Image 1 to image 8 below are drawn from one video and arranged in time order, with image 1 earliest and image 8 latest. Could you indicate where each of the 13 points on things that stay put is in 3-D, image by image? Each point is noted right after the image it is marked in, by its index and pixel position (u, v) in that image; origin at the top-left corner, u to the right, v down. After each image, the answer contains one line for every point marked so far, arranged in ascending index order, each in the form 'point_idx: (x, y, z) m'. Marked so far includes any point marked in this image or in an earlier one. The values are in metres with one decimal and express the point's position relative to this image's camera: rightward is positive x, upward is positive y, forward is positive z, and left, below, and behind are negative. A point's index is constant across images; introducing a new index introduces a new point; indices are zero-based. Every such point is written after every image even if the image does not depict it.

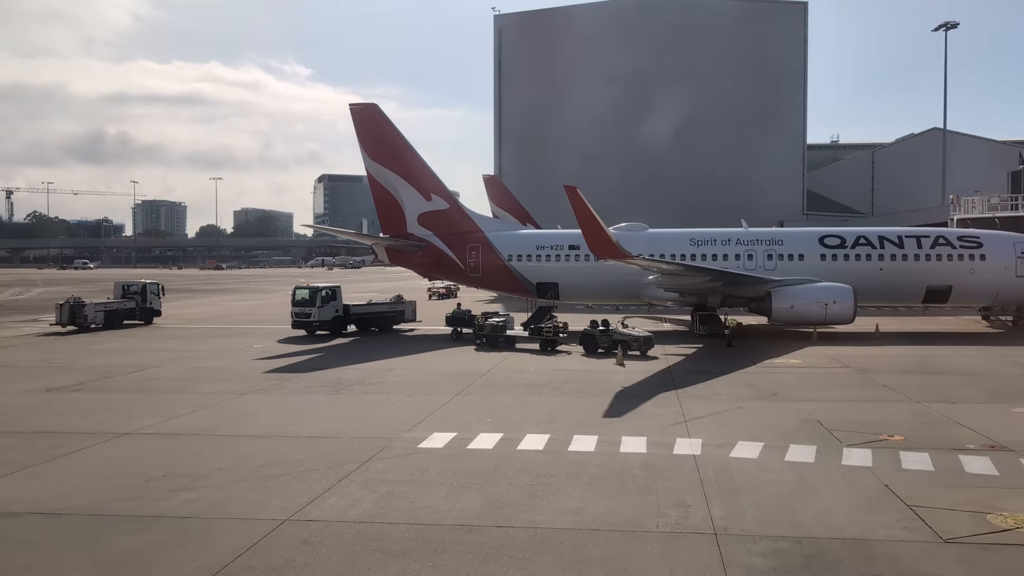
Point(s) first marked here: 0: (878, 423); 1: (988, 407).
0: (+4.4, -1.6, +11.4) m
1: (+6.4, -1.6, +12.8) m
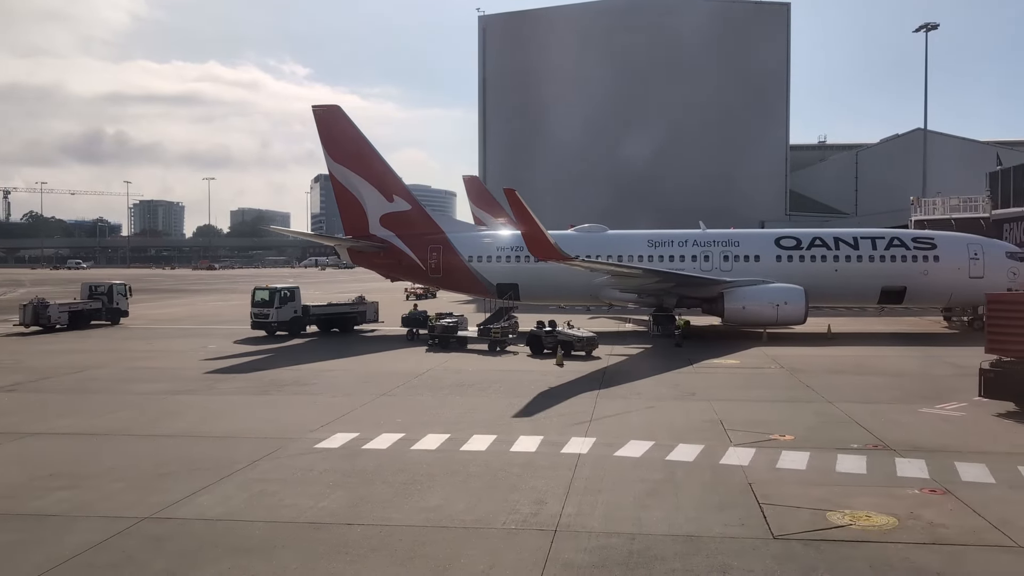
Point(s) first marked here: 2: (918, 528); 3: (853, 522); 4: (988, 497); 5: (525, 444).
0: (+3.2, -1.7, +11.6) m
1: (+5.3, -1.6, +13.0) m
2: (+3.0, -1.8, +7.1) m
3: (+2.6, -1.8, +7.2) m
4: (+4.0, -1.8, +8.1) m
5: (+0.1, -1.7, +10.5) m
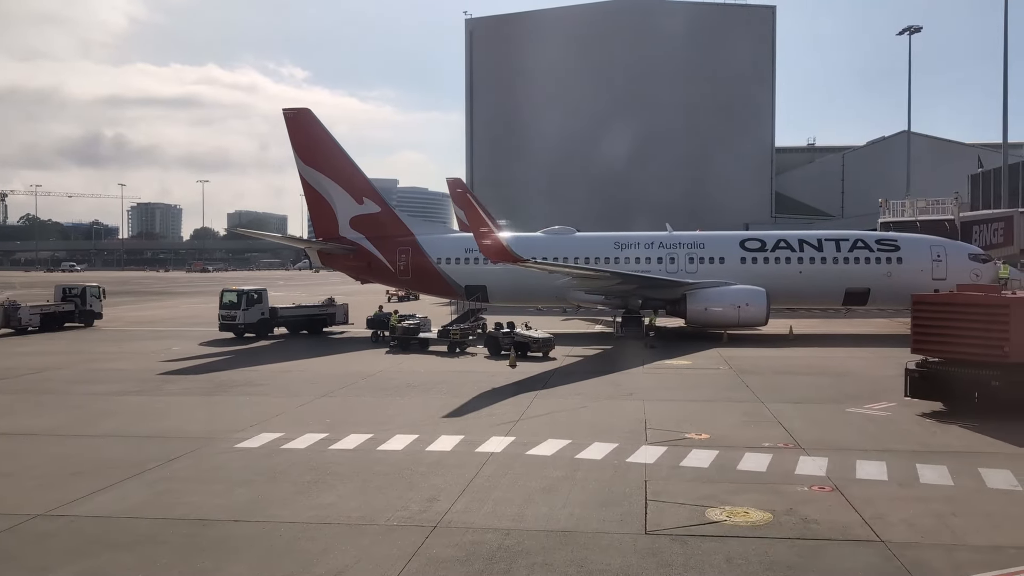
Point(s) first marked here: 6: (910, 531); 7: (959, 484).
0: (+2.3, -1.7, +11.8) m
1: (+4.3, -1.7, +13.1) m
2: (+2.1, -1.8, +7.2) m
3: (+1.7, -1.8, +7.4) m
4: (+3.1, -1.8, +8.2) m
5: (-0.8, -1.7, +10.7) m
6: (+2.9, -1.8, +7.0) m
7: (+4.0, -1.8, +8.5) m
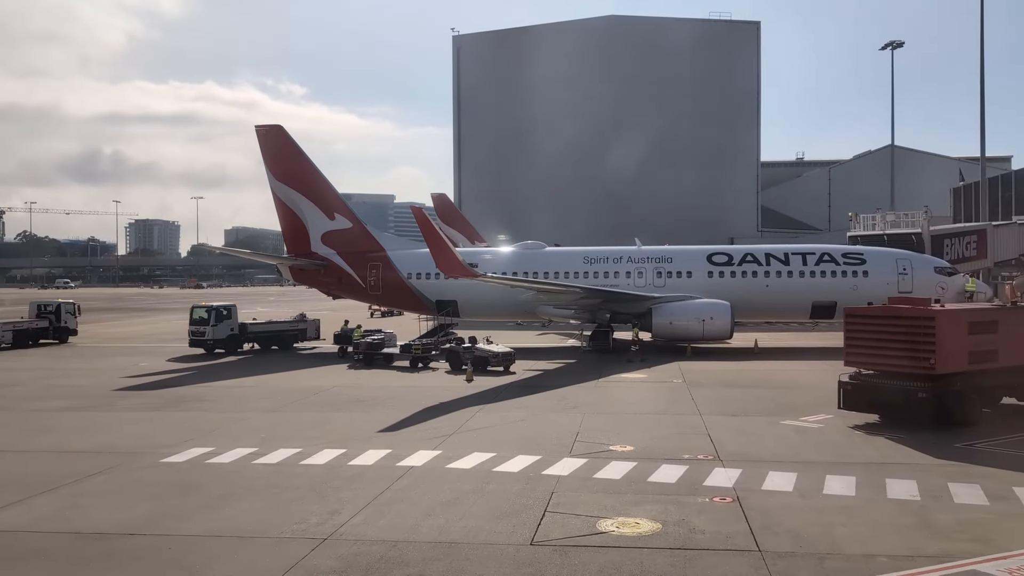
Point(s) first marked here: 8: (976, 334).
0: (+1.5, -1.9, +11.9) m
1: (+3.5, -1.8, +13.2) m
2: (+1.3, -1.9, +7.3) m
3: (+0.8, -1.9, +7.5) m
4: (+2.3, -1.9, +8.3) m
5: (-1.6, -1.9, +10.7) m
6: (+2.1, -1.9, +7.1) m
7: (+3.1, -1.9, +8.6) m
8: (+6.0, -0.6, +12.3) m
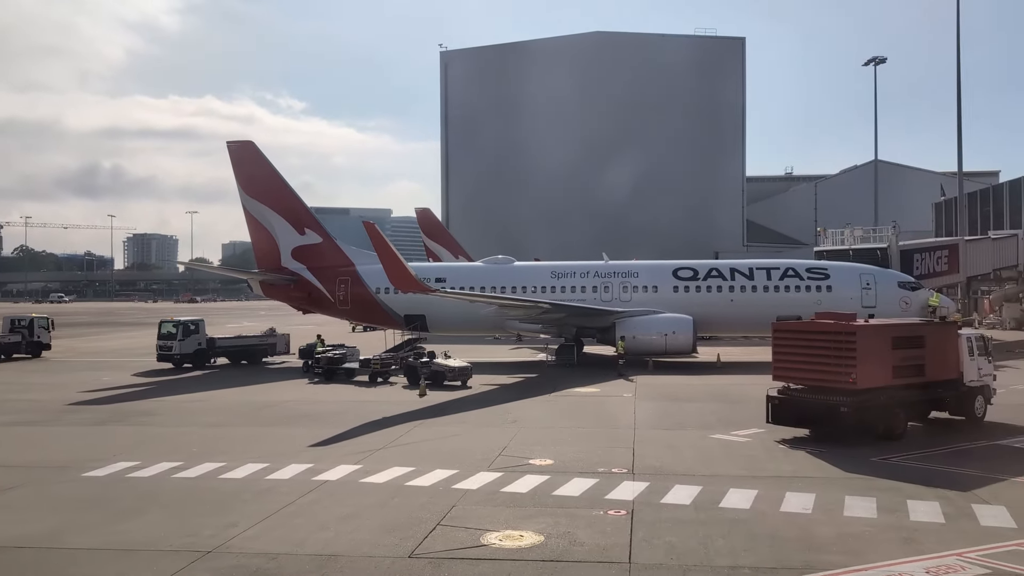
0: (+0.5, -2.0, +12.0) m
1: (+2.5, -2.1, +13.4) m
2: (+0.3, -2.0, +7.4) m
3: (-0.1, -2.0, +7.6) m
4: (+1.3, -2.0, +8.4) m
5: (-2.6, -2.1, +10.8) m
6: (+1.1, -2.0, +7.2) m
7: (+2.2, -2.0, +8.7) m
8: (+5.1, -0.8, +12.4) m
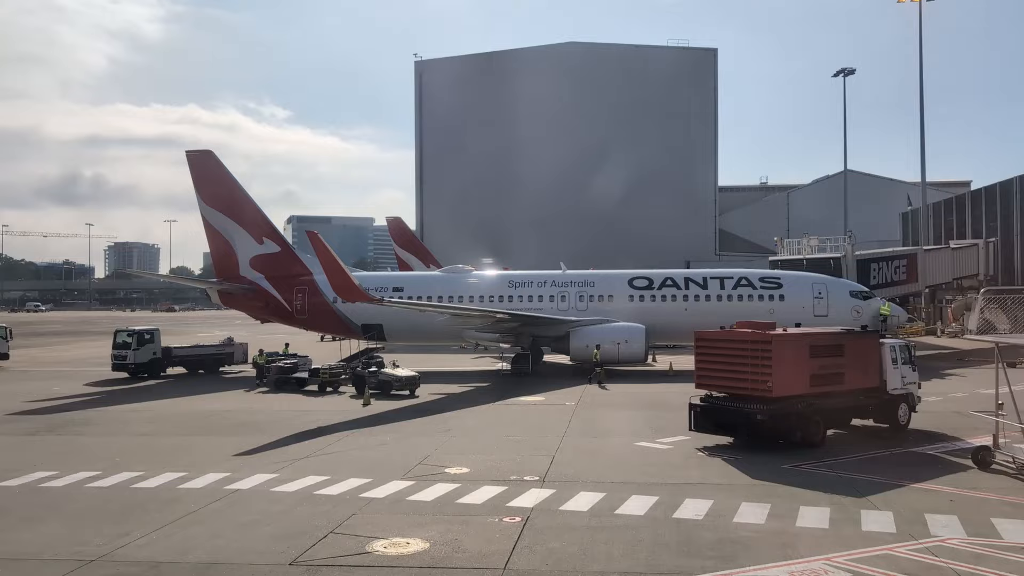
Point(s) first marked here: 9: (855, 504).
0: (-0.5, -2.2, +12.1) m
1: (+1.5, -2.2, +13.5) m
2: (-0.6, -2.1, +7.5) m
3: (-1.0, -2.1, +7.7) m
4: (+0.4, -2.1, +8.5) m
5: (-3.6, -2.2, +10.9) m
6: (+0.2, -2.1, +7.3) m
7: (+1.3, -2.1, +8.8) m
8: (+4.1, -0.9, +12.6) m
9: (+3.3, -2.1, +9.1) m
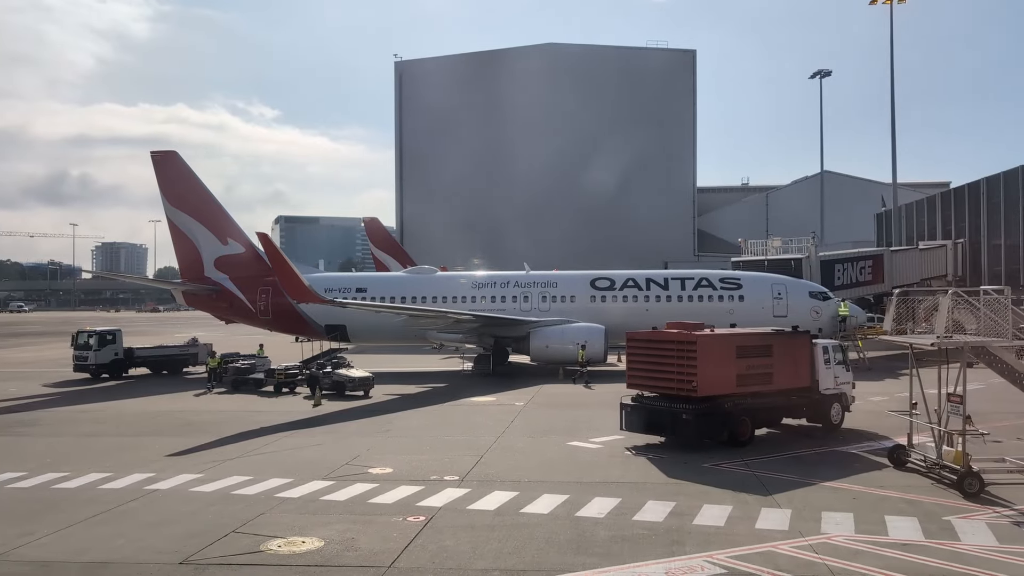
0: (-1.4, -2.2, +12.2) m
1: (+0.6, -2.2, +13.6) m
2: (-1.5, -2.1, +7.6) m
3: (-1.9, -2.1, +7.7) m
4: (-0.5, -2.1, +8.6) m
5: (-4.5, -2.2, +10.9) m
6: (-0.6, -2.1, +7.4) m
7: (+0.4, -2.1, +8.9) m
8: (+3.1, -0.9, +12.8) m
9: (+2.4, -2.1, +9.2) m
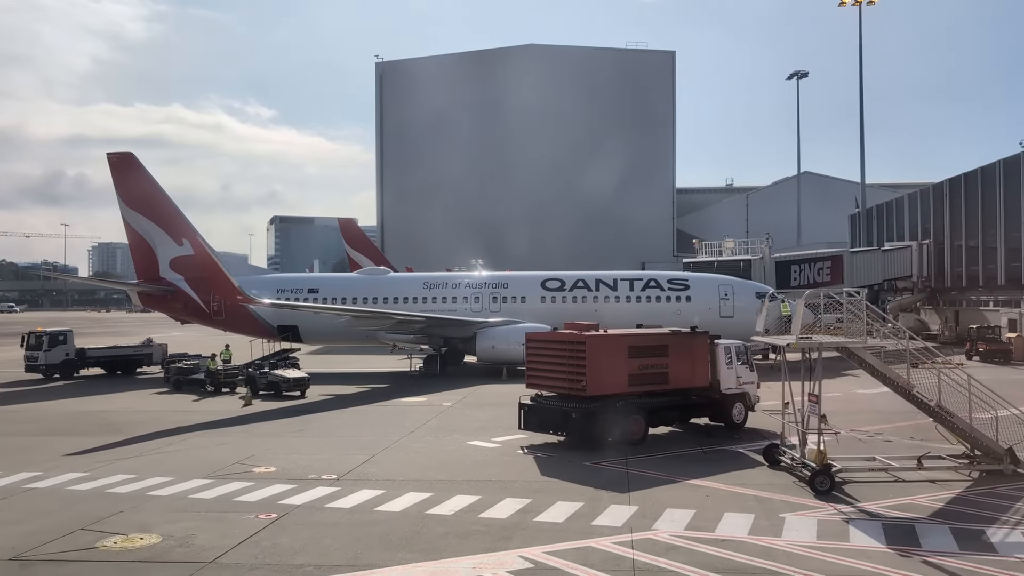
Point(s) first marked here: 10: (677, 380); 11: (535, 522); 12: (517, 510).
0: (-2.8, -2.2, +12.3) m
1: (-0.9, -2.2, +13.8) m
2: (-2.9, -2.1, +7.8) m
3: (-3.3, -2.1, +7.9) m
4: (-1.9, -2.2, +8.8) m
5: (-5.9, -2.2, +11.1) m
6: (-2.1, -2.1, +7.6) m
7: (-1.0, -2.1, +9.1) m
8: (+1.7, -1.0, +13.0) m
9: (+1.0, -2.1, +9.4) m
10: (+2.3, -1.3, +13.4) m
11: (+0.2, -2.1, +8.6) m
12: (+0.1, -2.1, +9.1) m
